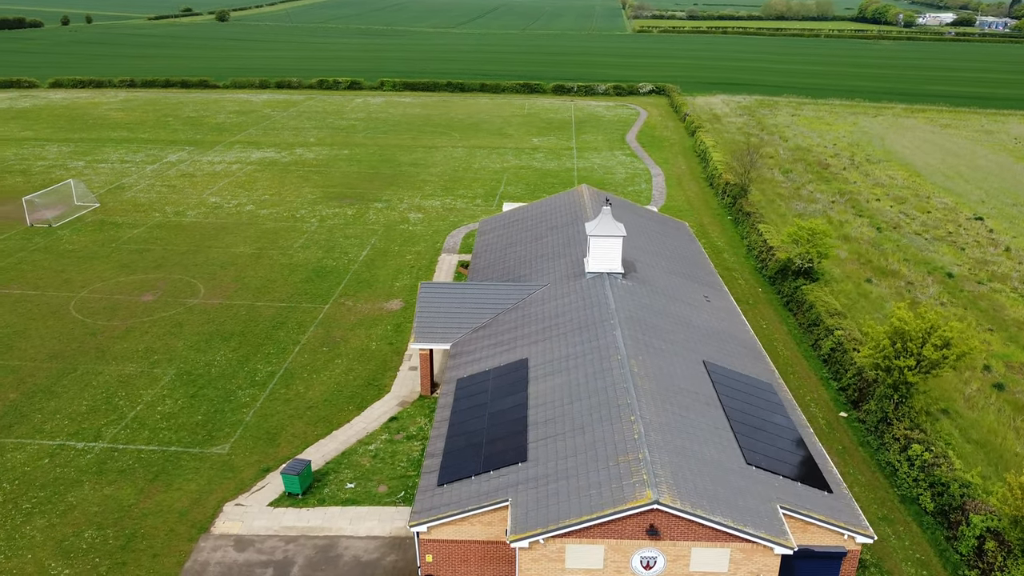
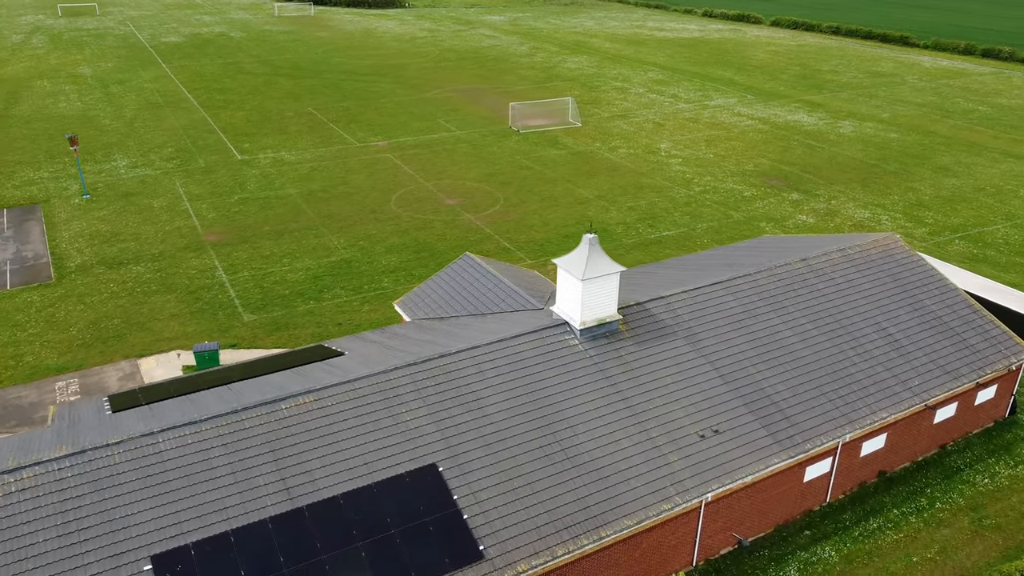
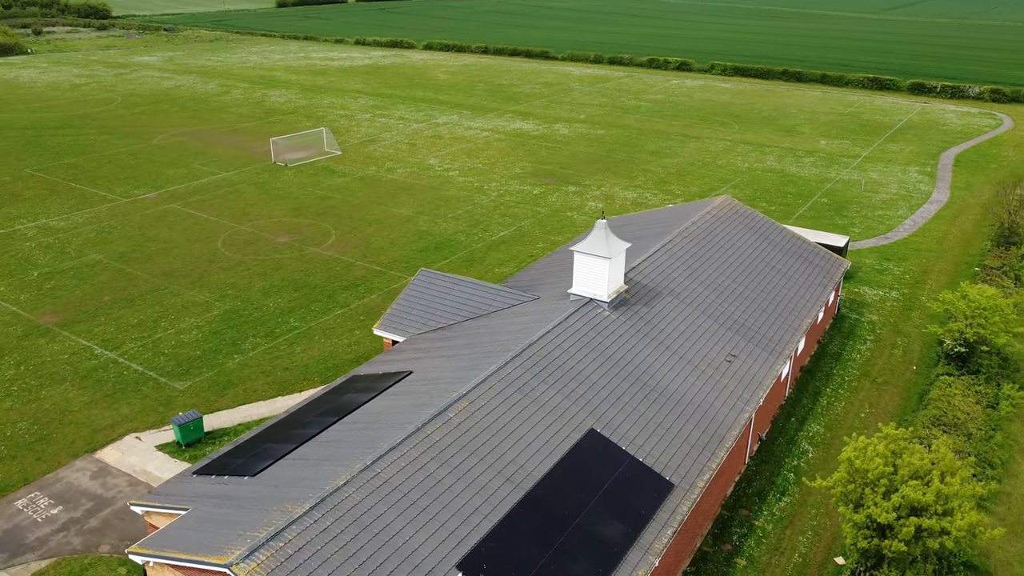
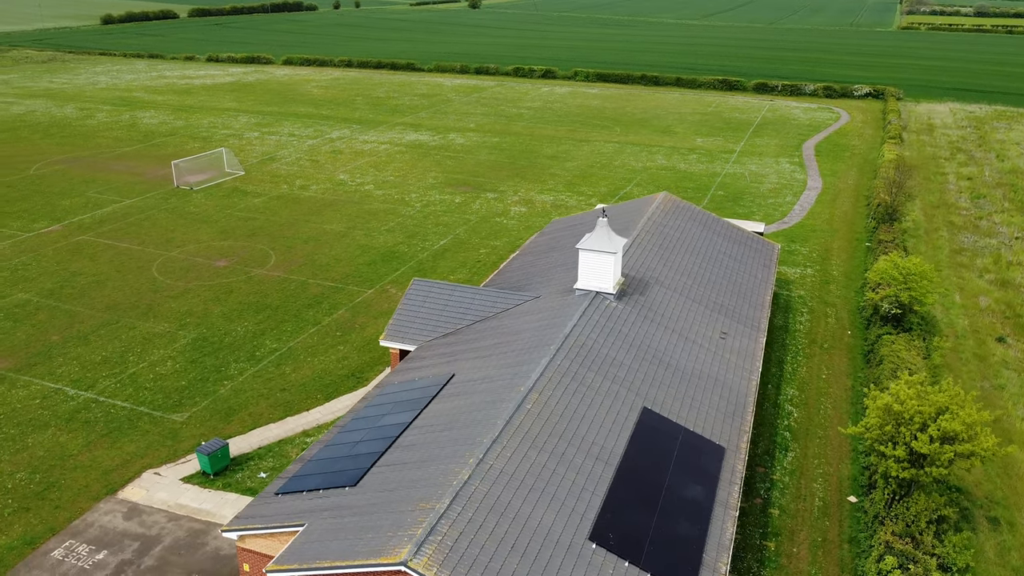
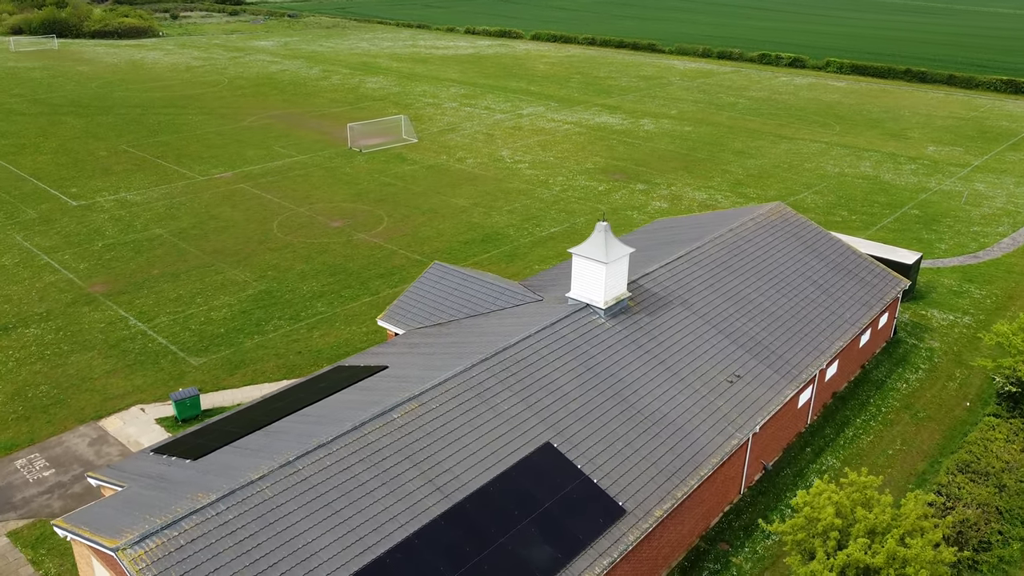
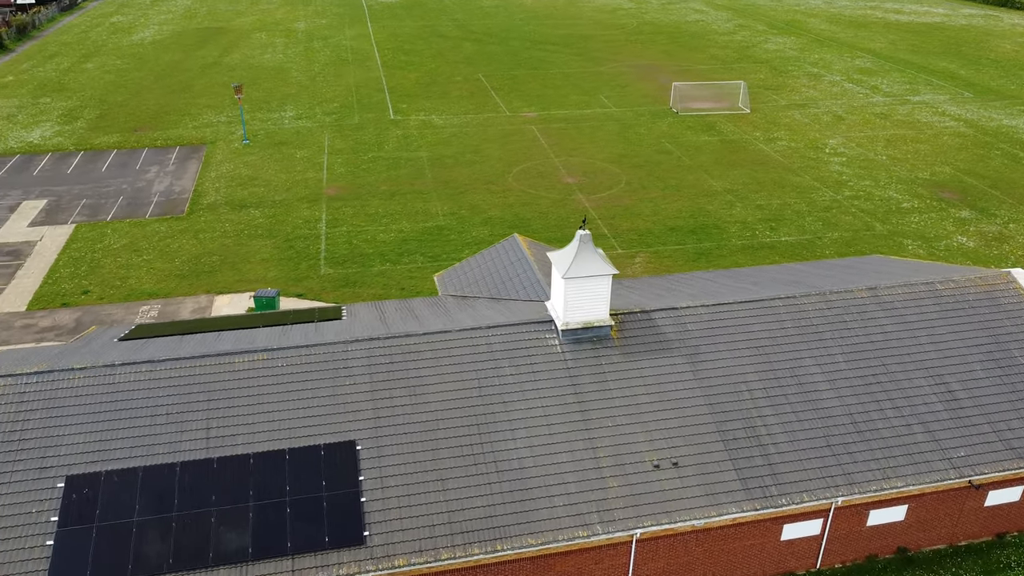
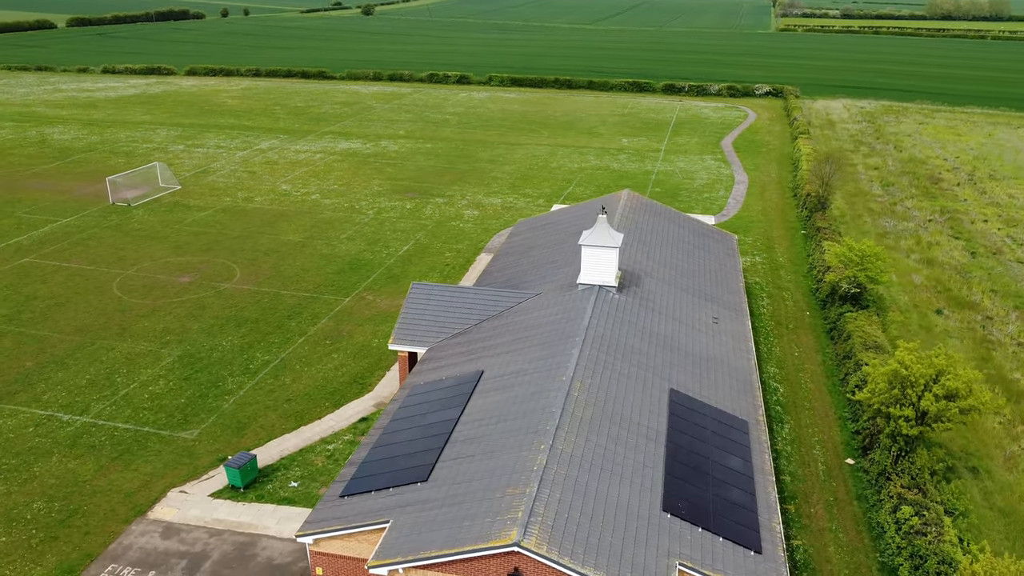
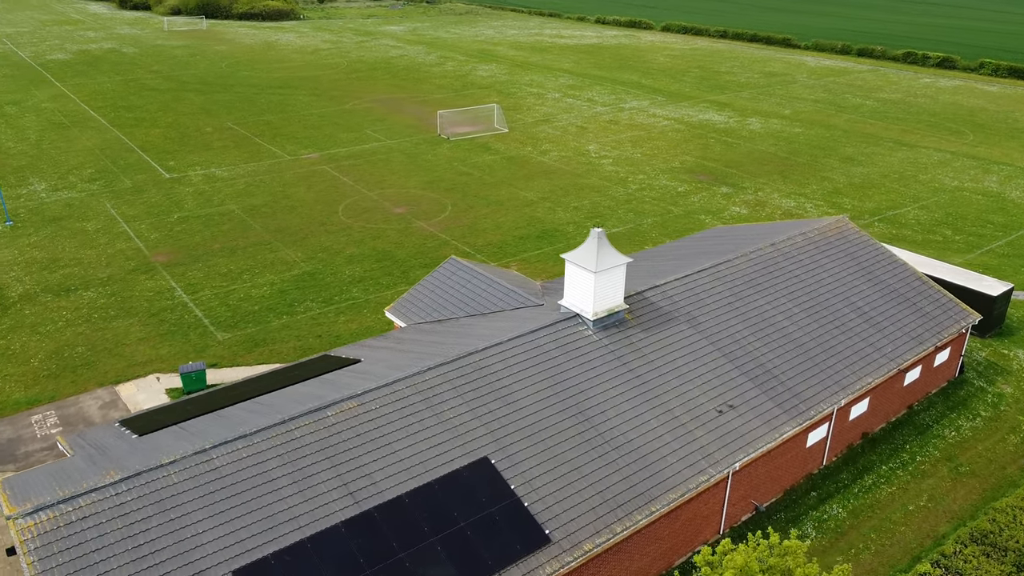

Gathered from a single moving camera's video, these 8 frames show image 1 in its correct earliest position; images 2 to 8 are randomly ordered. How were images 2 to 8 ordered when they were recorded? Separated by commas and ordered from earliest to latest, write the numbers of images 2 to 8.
7, 4, 3, 5, 8, 2, 6
